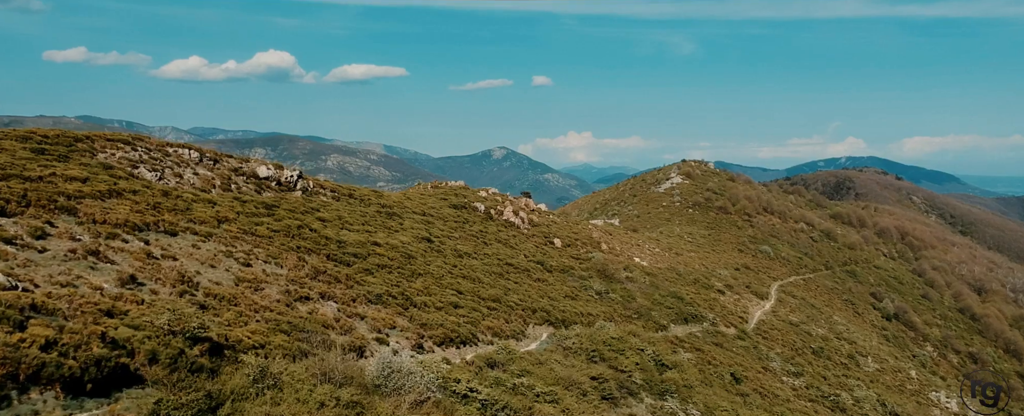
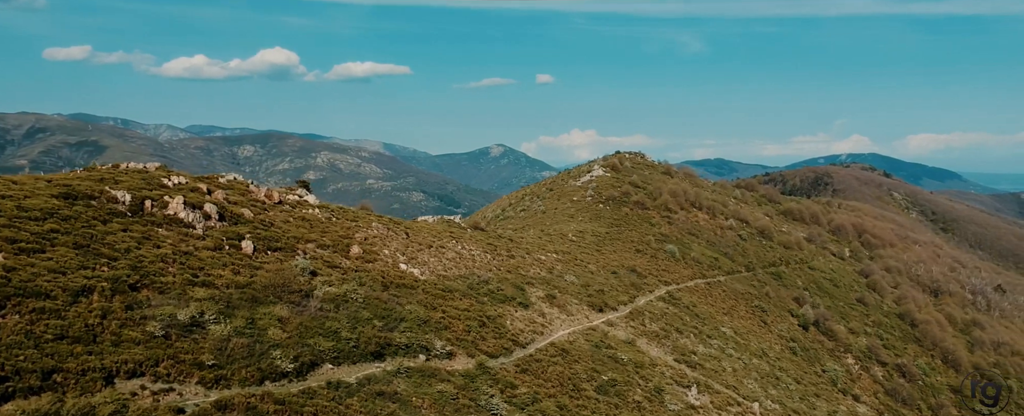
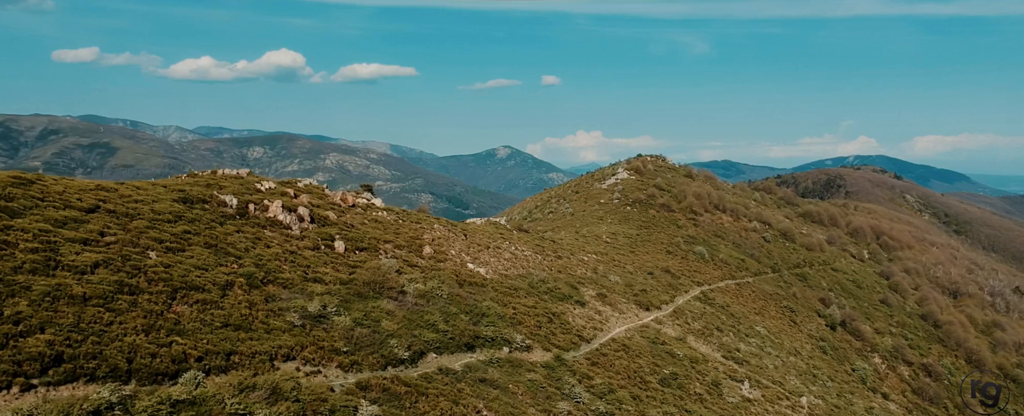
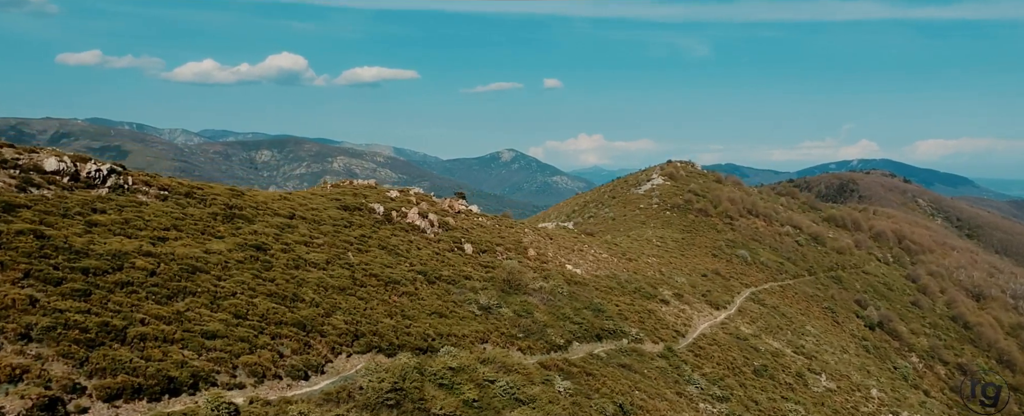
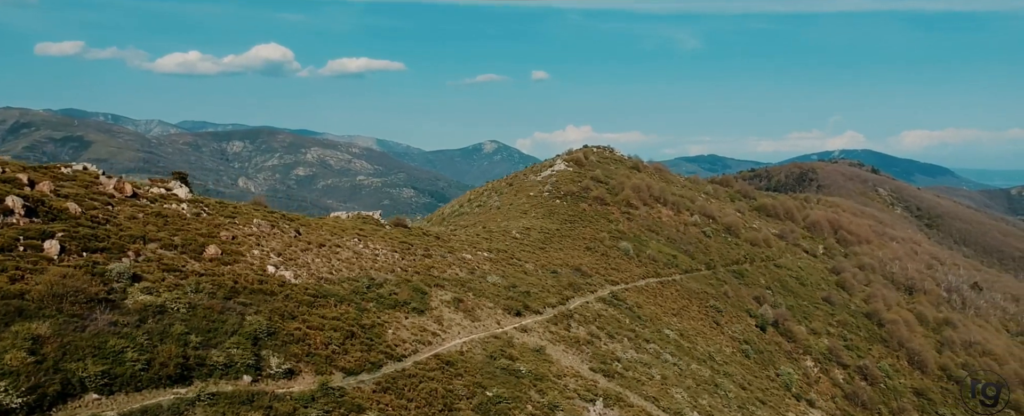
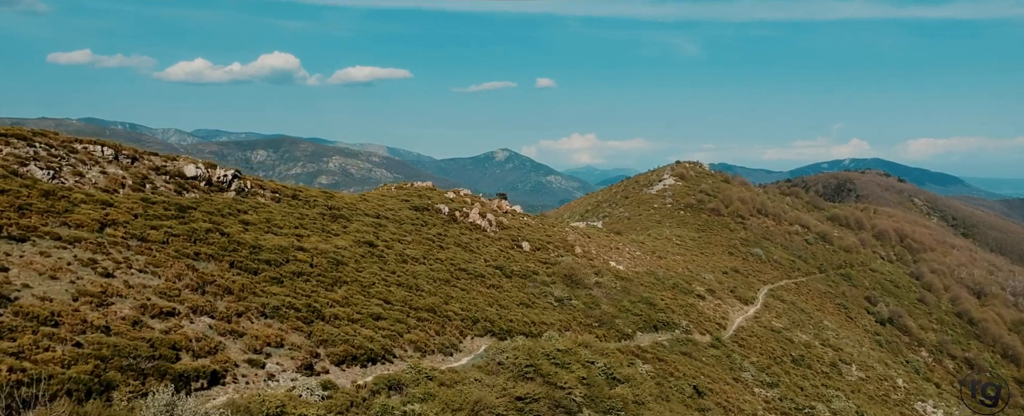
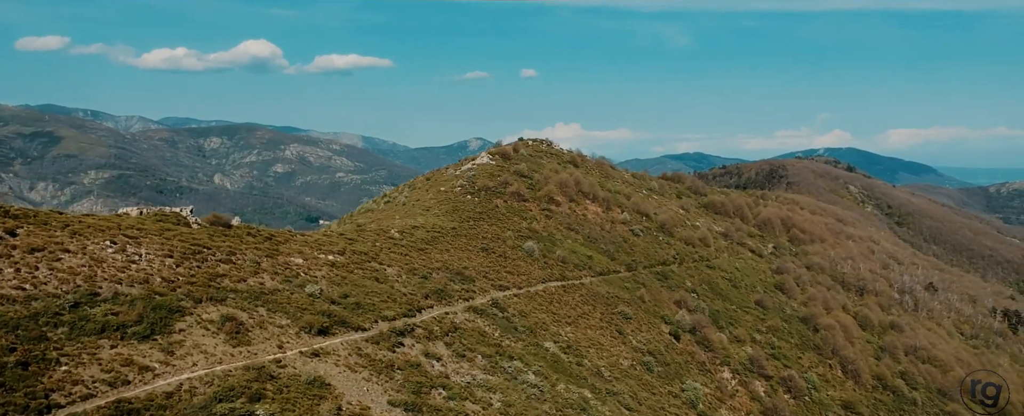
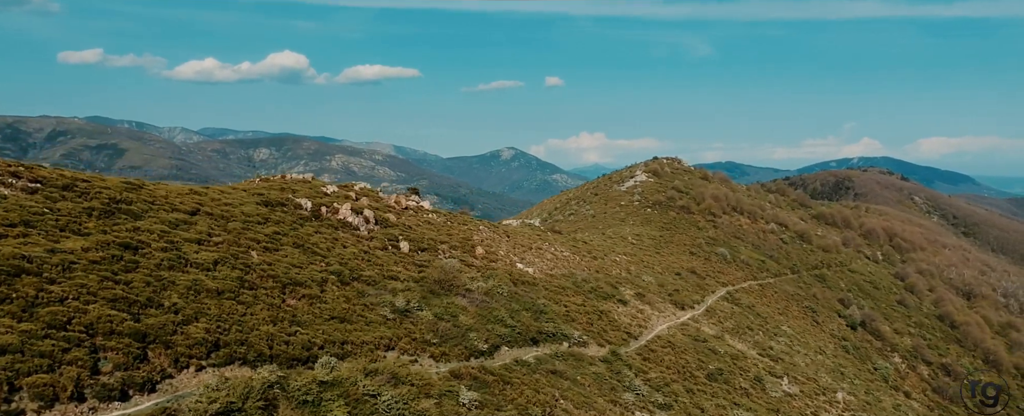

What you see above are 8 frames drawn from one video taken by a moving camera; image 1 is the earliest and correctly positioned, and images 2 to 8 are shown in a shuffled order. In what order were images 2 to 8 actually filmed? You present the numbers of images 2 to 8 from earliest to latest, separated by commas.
6, 4, 8, 3, 2, 5, 7
